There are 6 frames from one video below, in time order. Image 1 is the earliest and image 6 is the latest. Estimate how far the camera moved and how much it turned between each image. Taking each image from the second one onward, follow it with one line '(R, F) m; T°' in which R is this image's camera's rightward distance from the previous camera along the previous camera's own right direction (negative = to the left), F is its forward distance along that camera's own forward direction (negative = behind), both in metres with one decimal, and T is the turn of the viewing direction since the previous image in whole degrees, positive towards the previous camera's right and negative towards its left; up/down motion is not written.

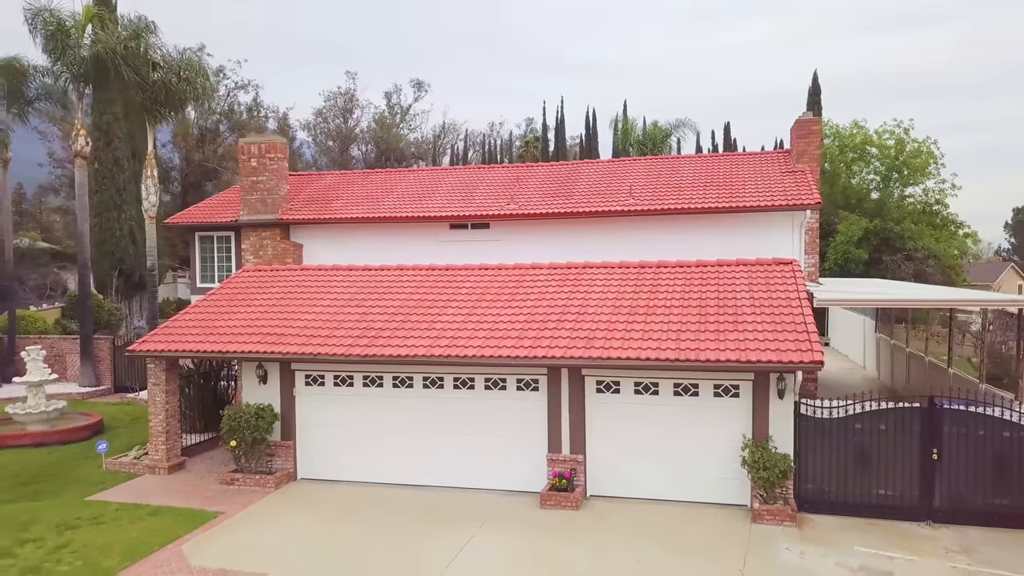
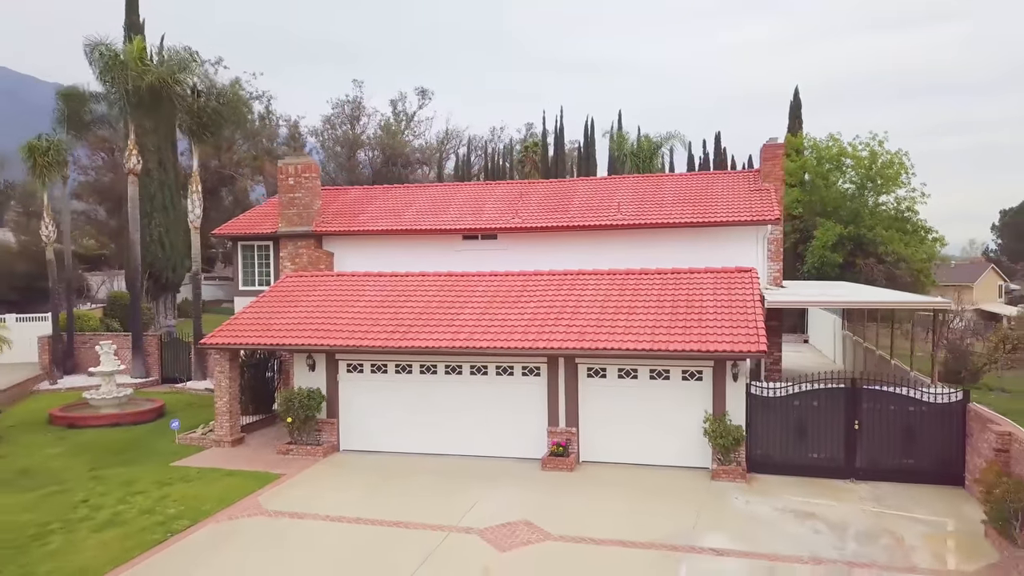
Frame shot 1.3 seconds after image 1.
(-0.1, -2.4) m; 0°
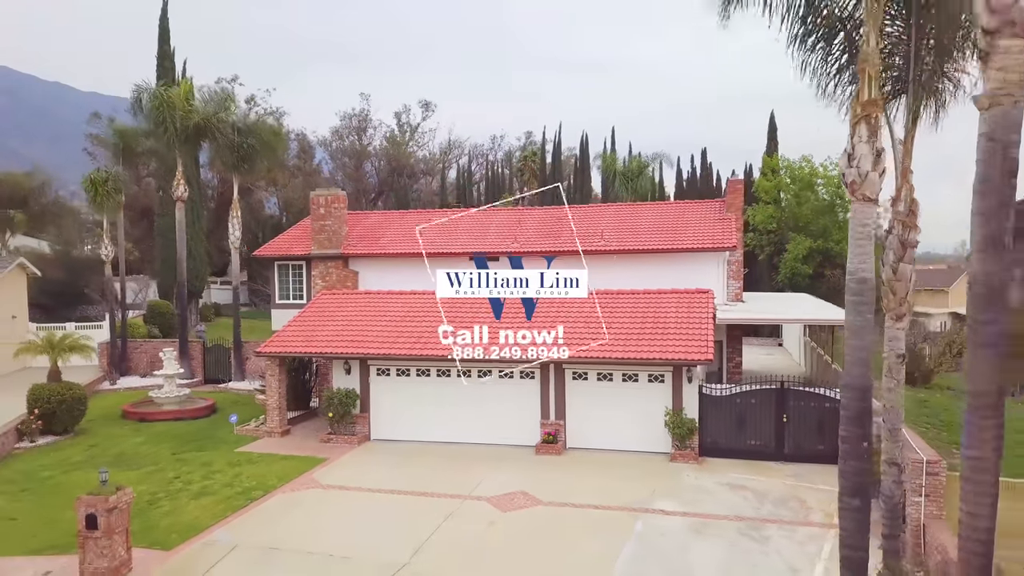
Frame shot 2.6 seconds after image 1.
(0.0, -3.1) m; 0°
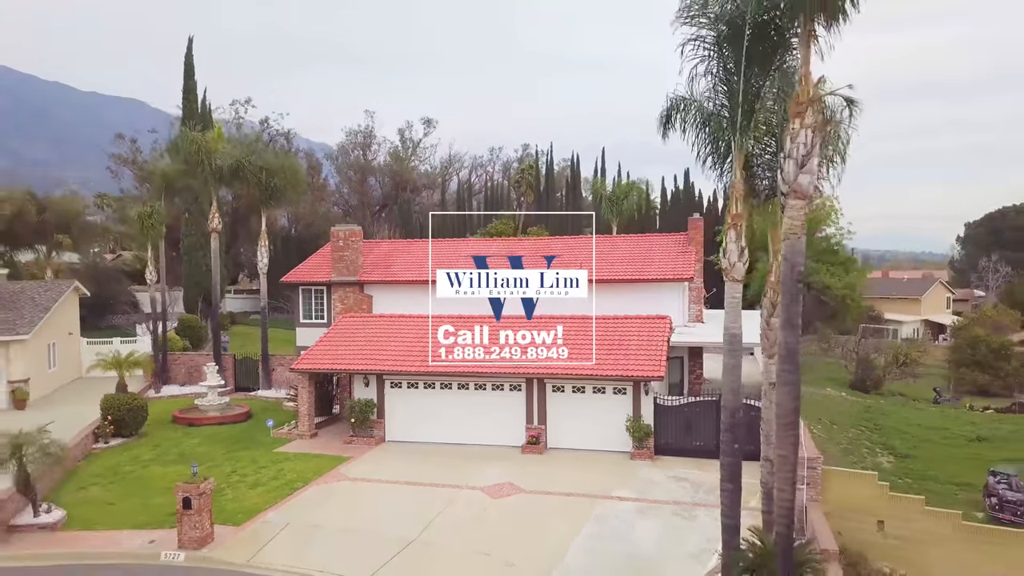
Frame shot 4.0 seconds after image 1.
(+0.3, -3.5) m; 0°
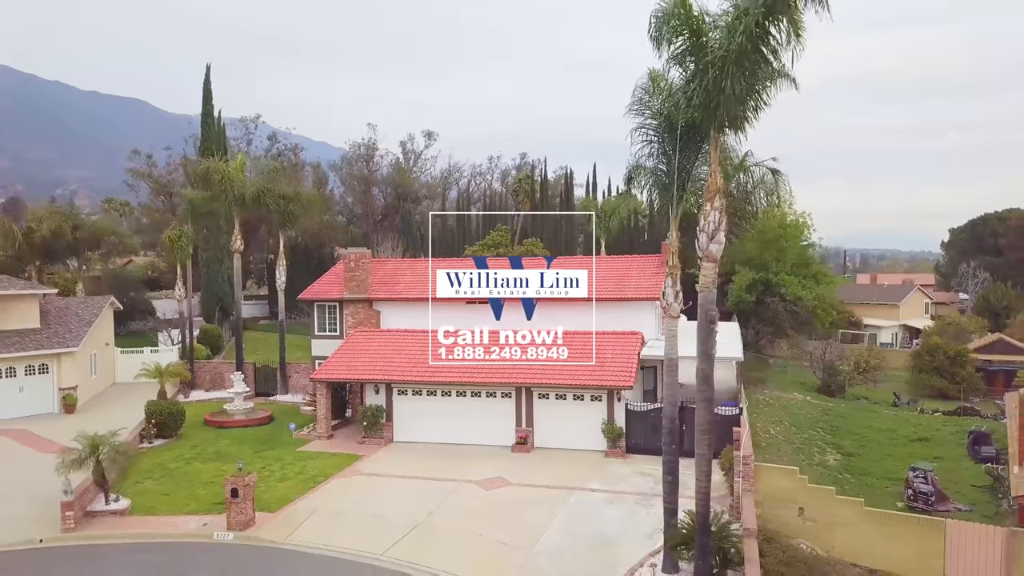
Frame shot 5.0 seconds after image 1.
(+0.3, -3.0) m; 0°
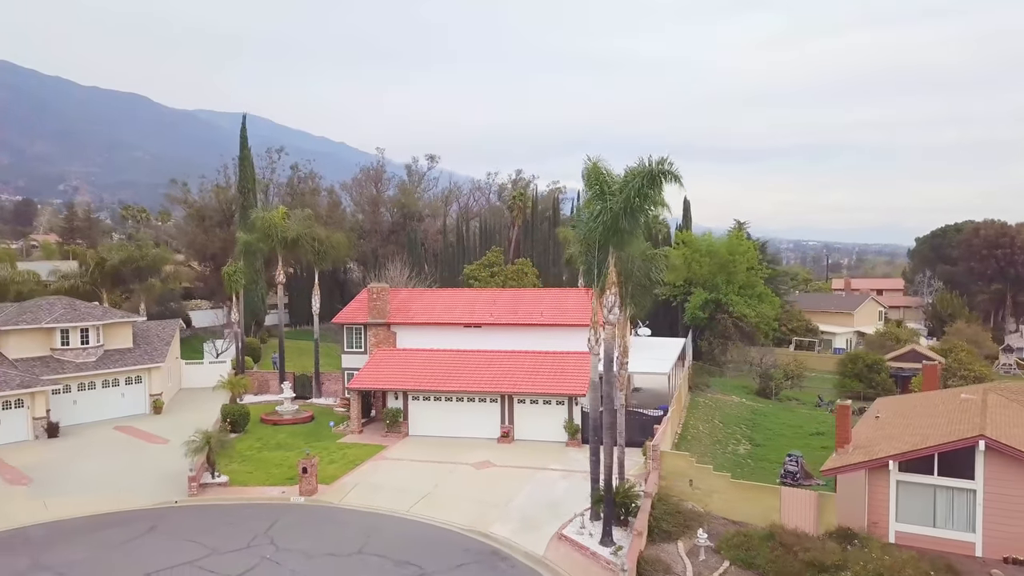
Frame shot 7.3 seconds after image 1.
(+0.6, -7.5) m; 0°
